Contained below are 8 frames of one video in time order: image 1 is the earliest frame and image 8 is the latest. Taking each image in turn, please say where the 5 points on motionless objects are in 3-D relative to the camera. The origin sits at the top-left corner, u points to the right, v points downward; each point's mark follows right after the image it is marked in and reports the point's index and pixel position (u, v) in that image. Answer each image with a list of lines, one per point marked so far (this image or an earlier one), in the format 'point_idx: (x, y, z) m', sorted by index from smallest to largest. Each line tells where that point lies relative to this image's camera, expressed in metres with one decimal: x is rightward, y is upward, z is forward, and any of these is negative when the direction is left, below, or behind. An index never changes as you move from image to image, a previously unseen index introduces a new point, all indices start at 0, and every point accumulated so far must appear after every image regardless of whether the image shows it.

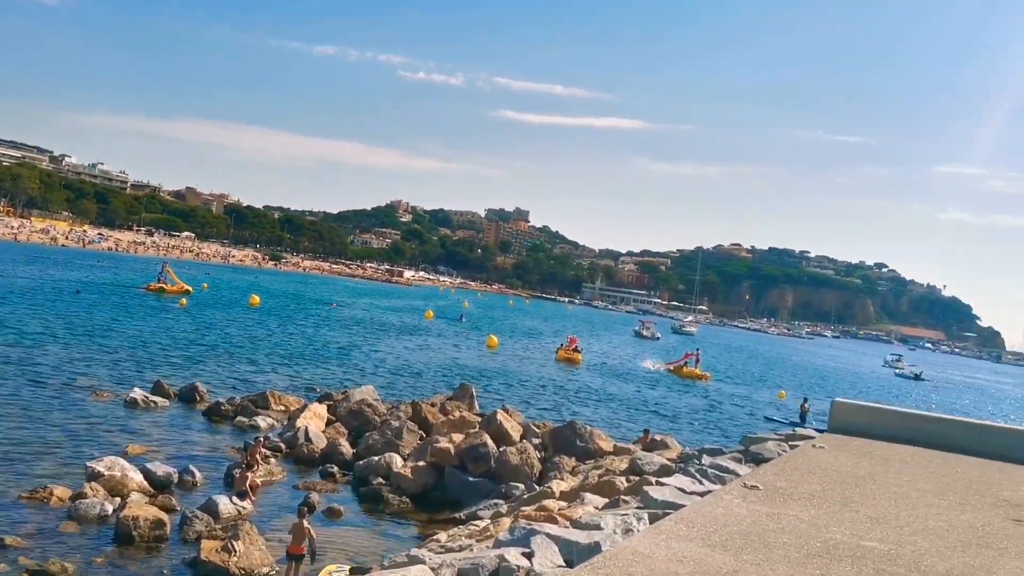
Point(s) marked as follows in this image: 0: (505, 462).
0: (-0.2, -3.9, +19.2) m
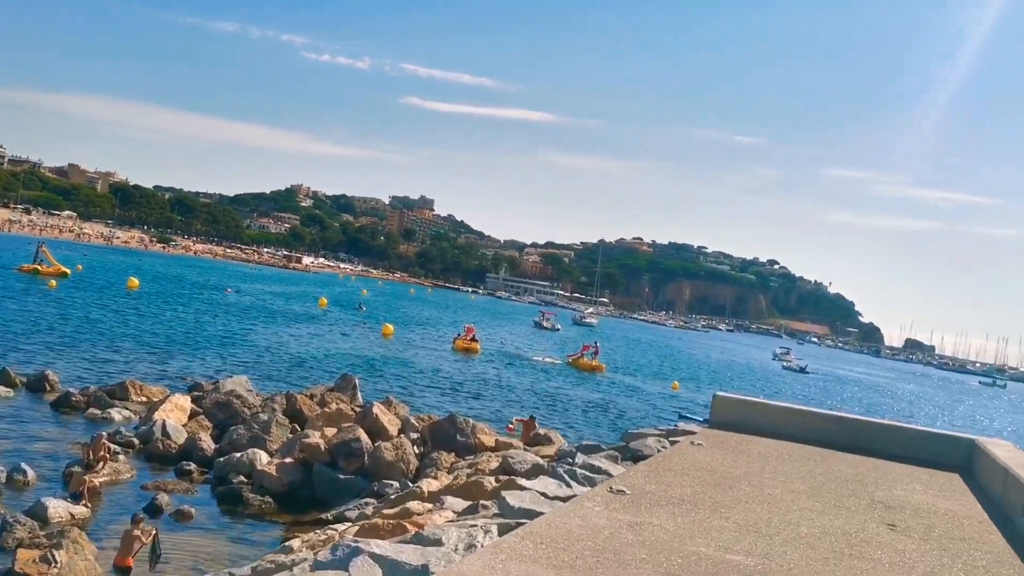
0: (-2.8, -3.6, +18.1) m
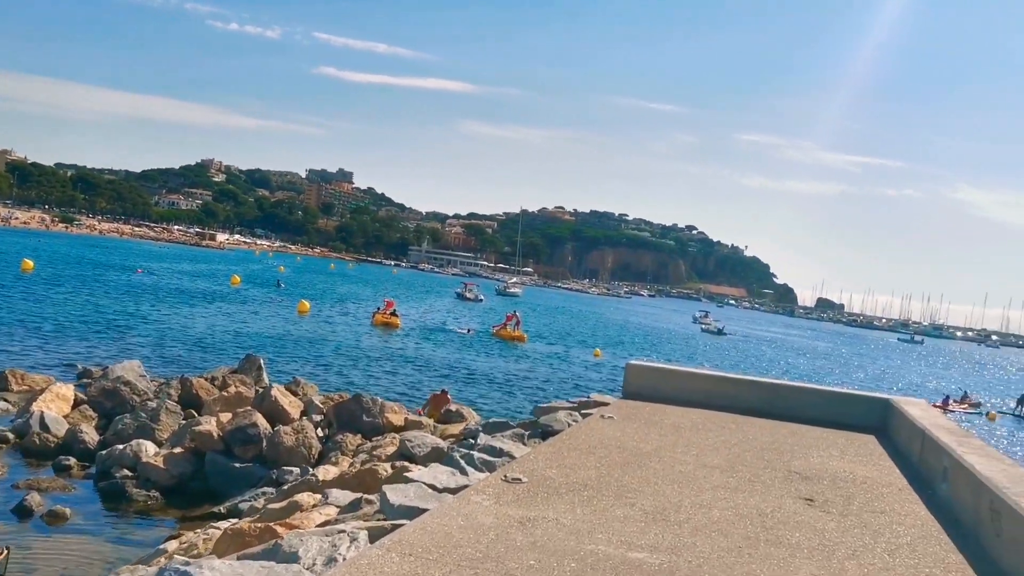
0: (-4.6, -3.1, +17.0) m
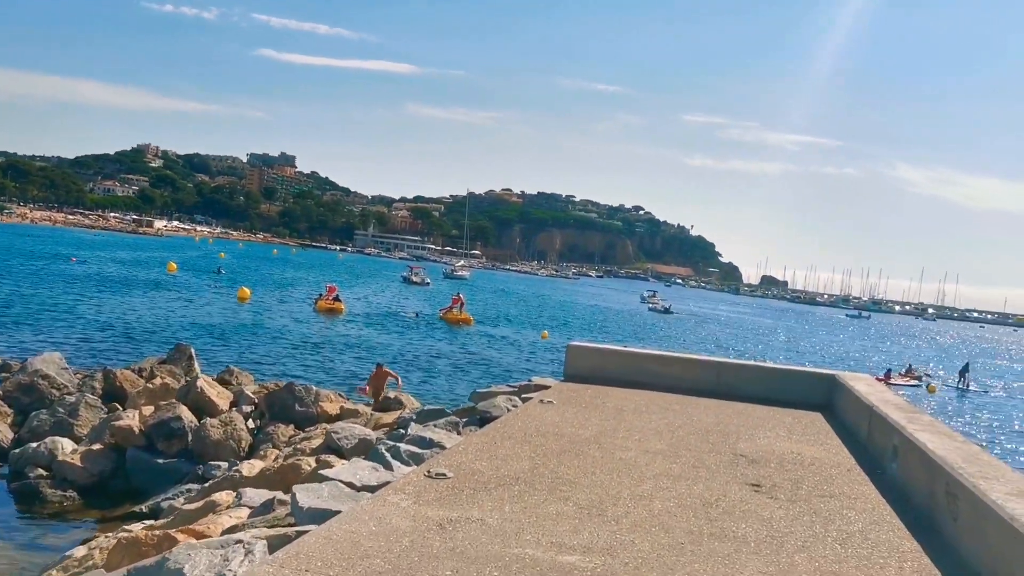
0: (-5.8, -2.8, +16.1) m
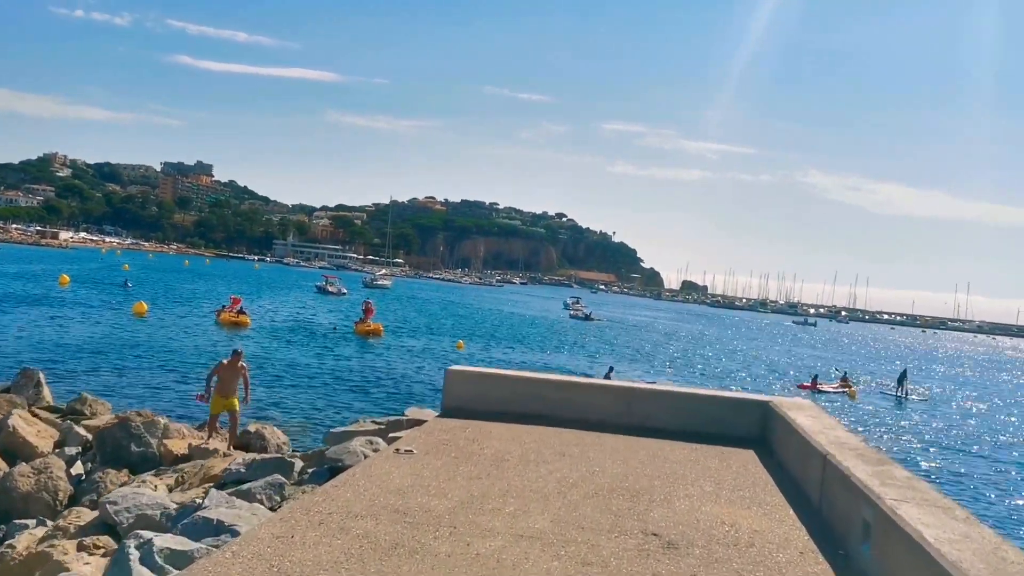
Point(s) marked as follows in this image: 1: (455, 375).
0: (-7.6, -3.1, +13.0) m
1: (-0.7, -1.0, +10.1) m
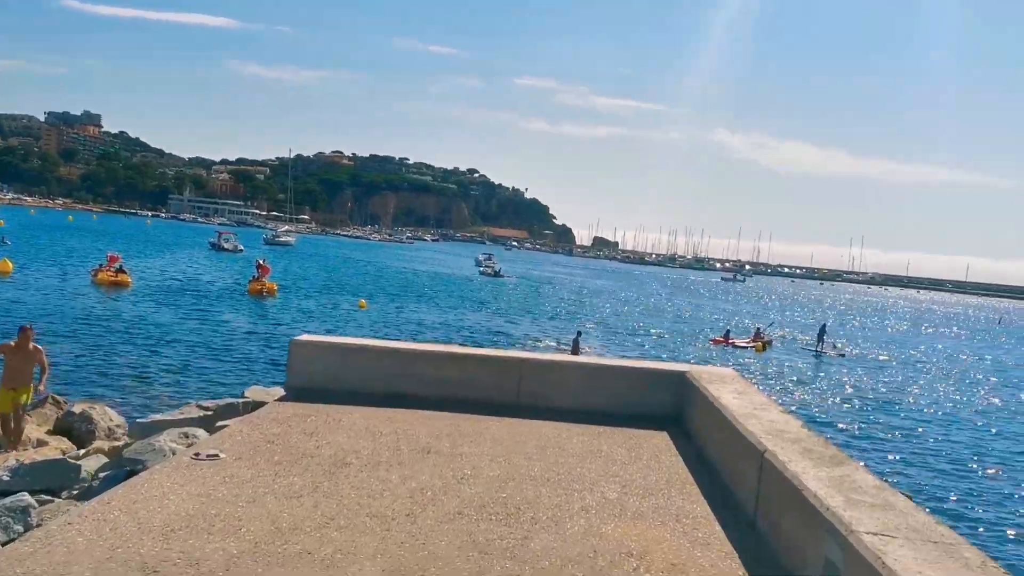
0: (-9.2, -2.5, +10.2) m
1: (-2.0, -0.6, +8.0) m
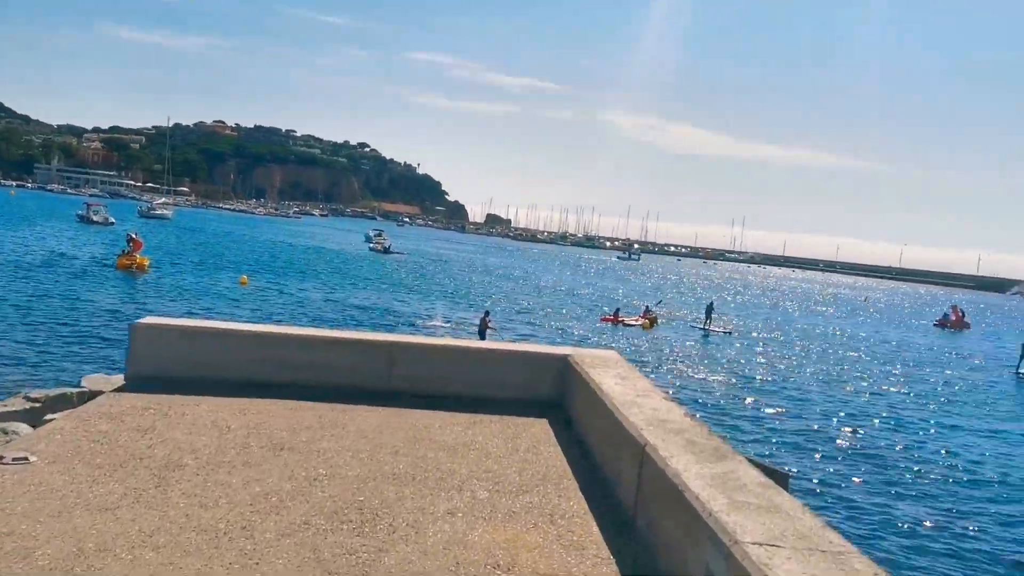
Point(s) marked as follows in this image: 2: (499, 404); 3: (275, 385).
0: (-10.5, -2.3, +8.5) m
1: (-3.1, -0.4, +7.1) m
2: (-0.1, -1.0, +7.4) m
3: (-2.0, -0.8, +7.3) m
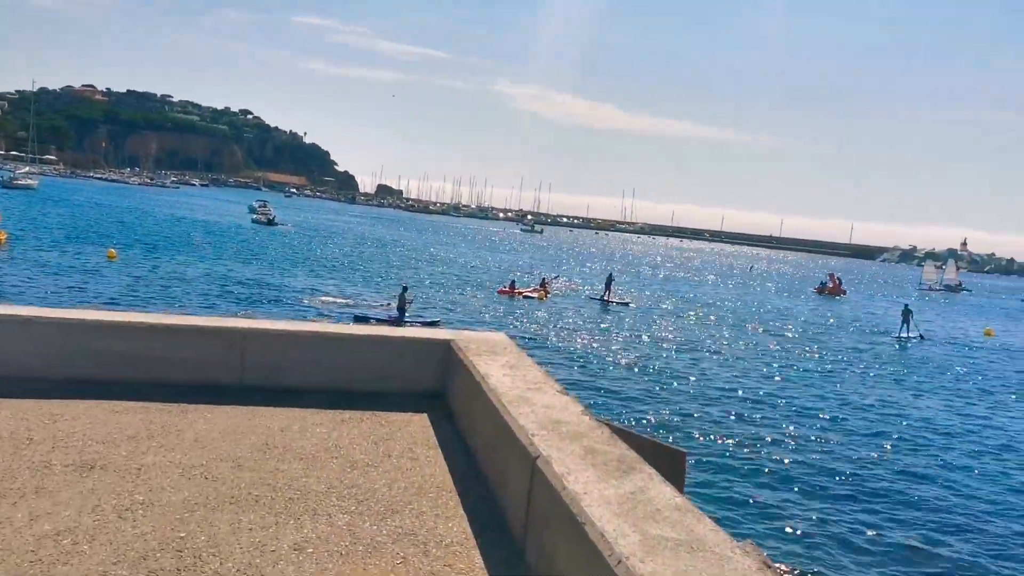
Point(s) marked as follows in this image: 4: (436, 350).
0: (-11.5, -2.2, +6.3) m
1: (-4.0, -0.2, +5.8) m
2: (-1.1, -0.8, +6.5) m
3: (-3.0, -0.7, +6.1) m
4: (-0.6, -0.5, +6.7) m
